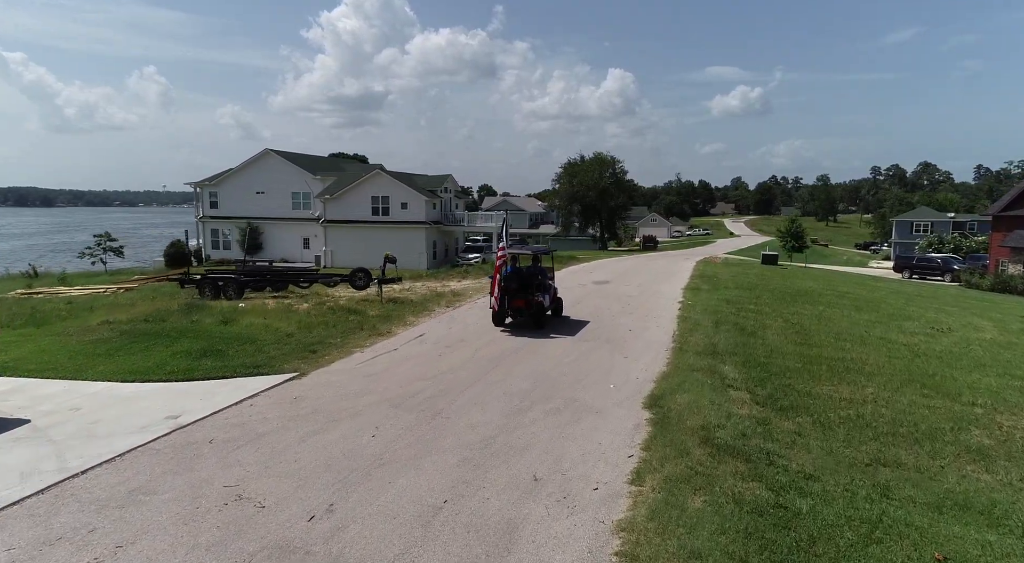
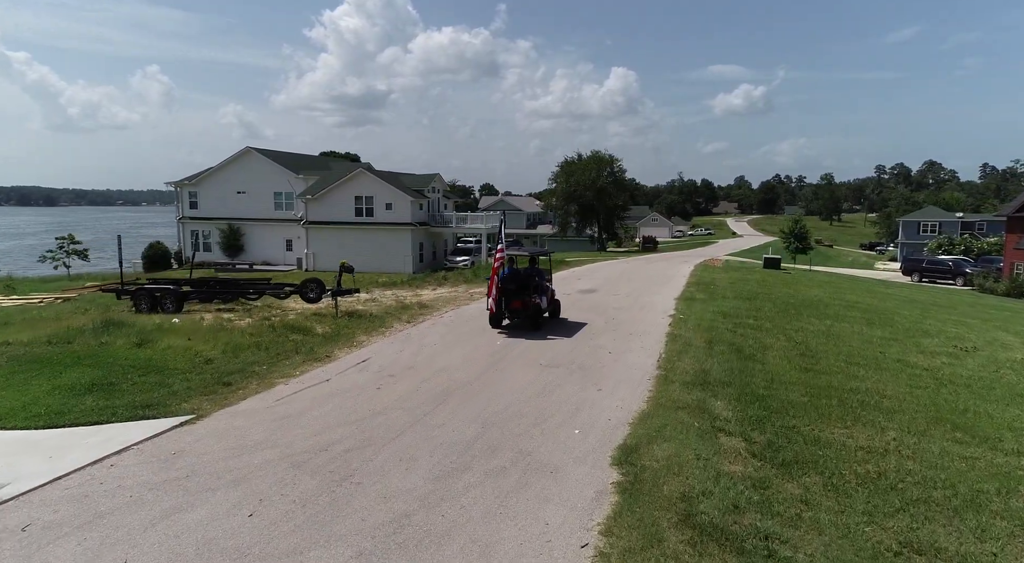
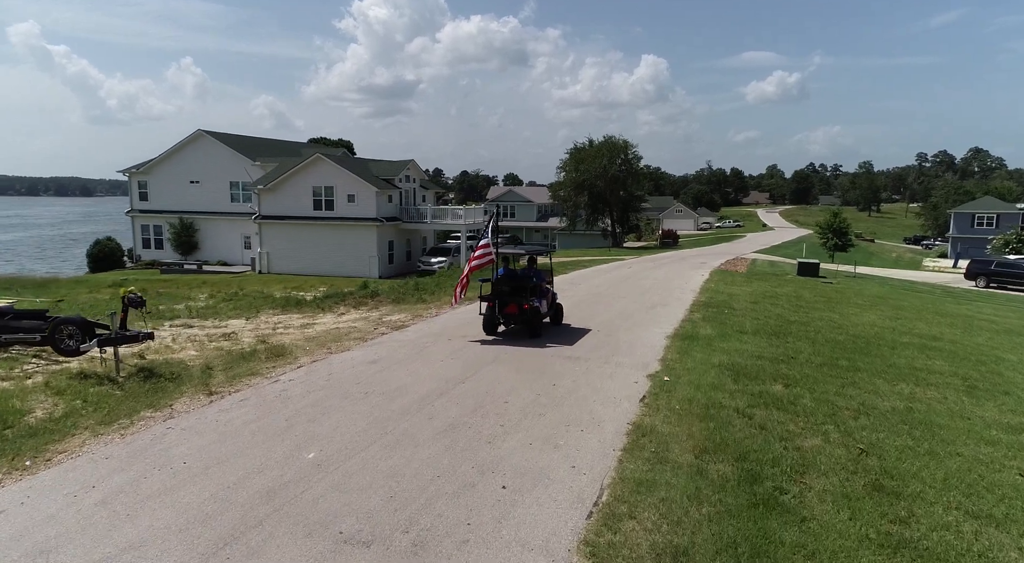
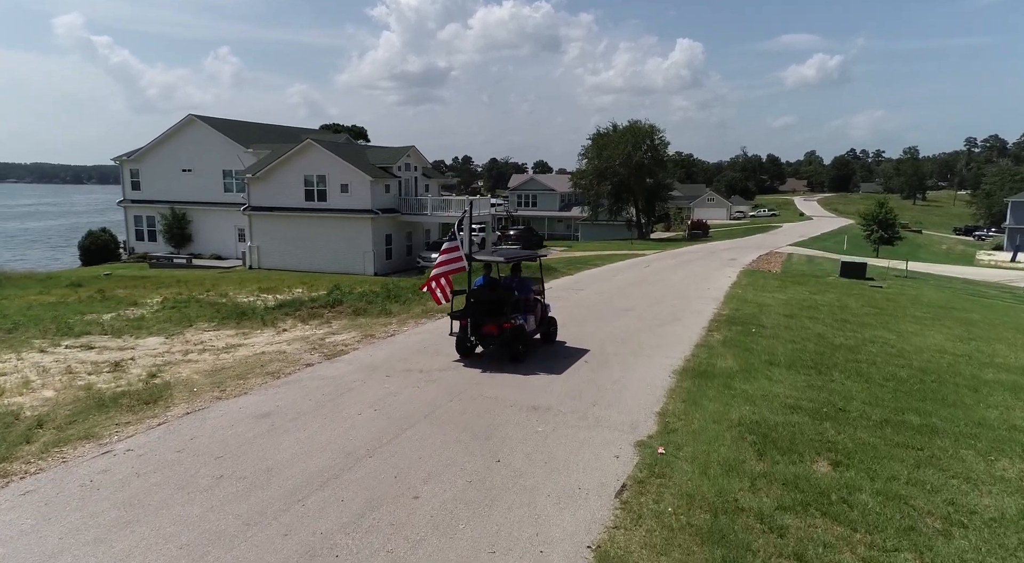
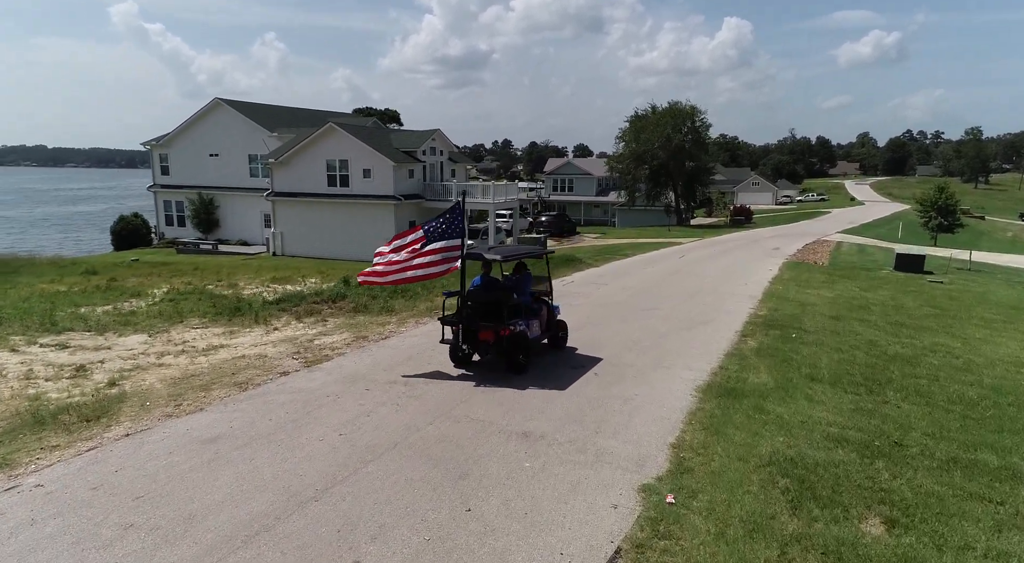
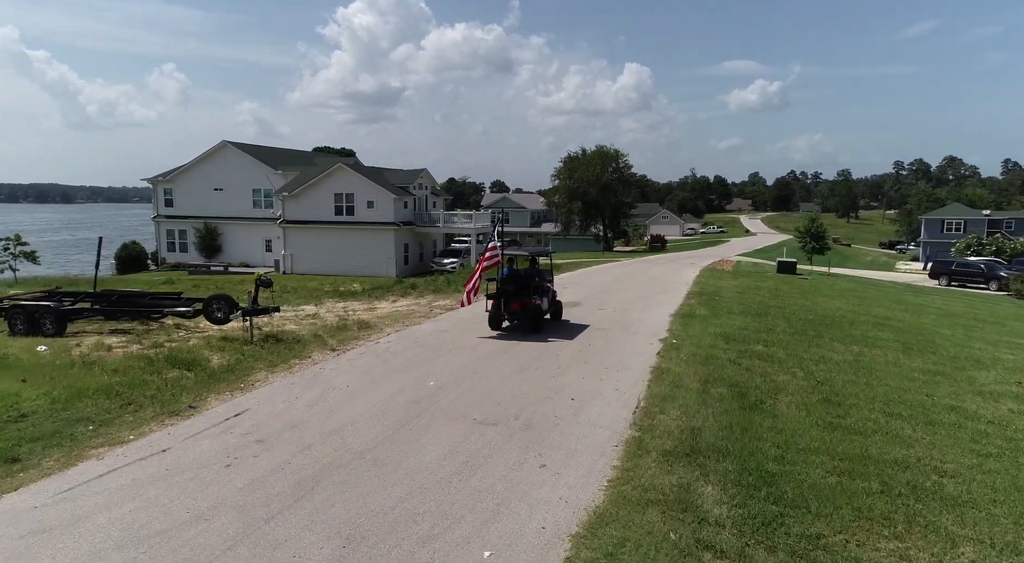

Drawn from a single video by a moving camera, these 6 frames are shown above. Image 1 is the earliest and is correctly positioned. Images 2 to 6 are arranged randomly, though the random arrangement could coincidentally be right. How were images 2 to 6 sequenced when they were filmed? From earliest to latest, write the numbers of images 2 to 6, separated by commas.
2, 6, 3, 4, 5
